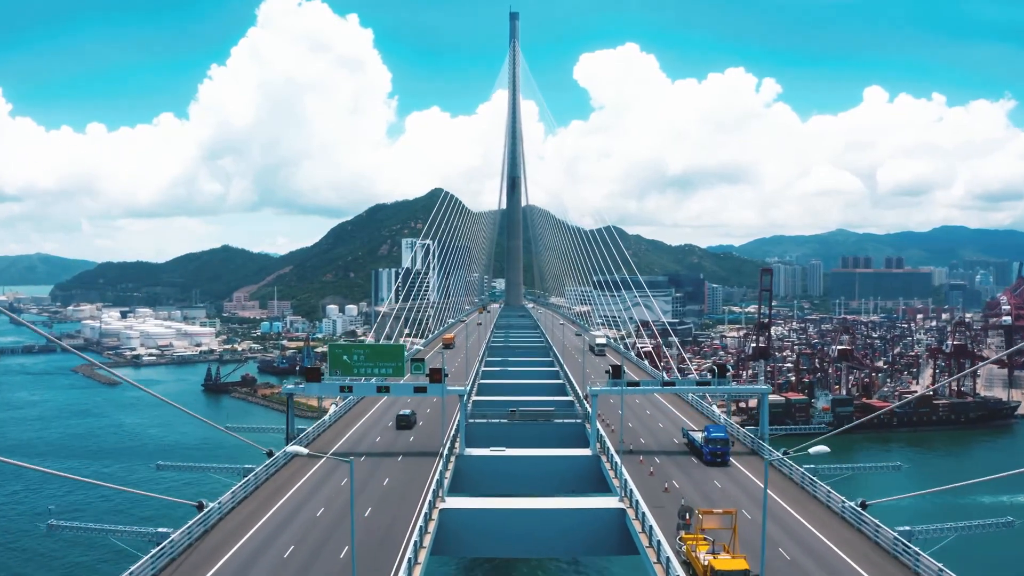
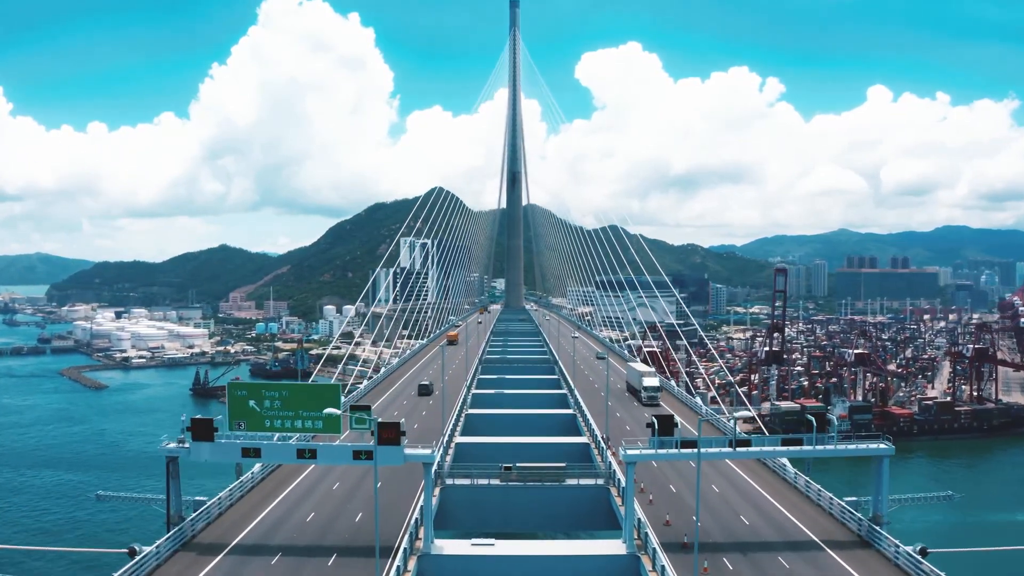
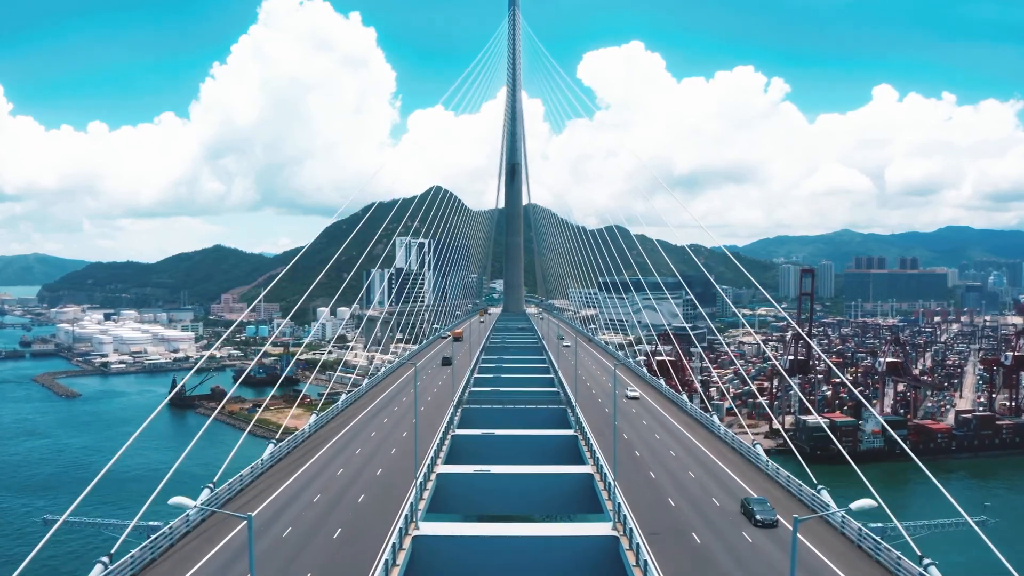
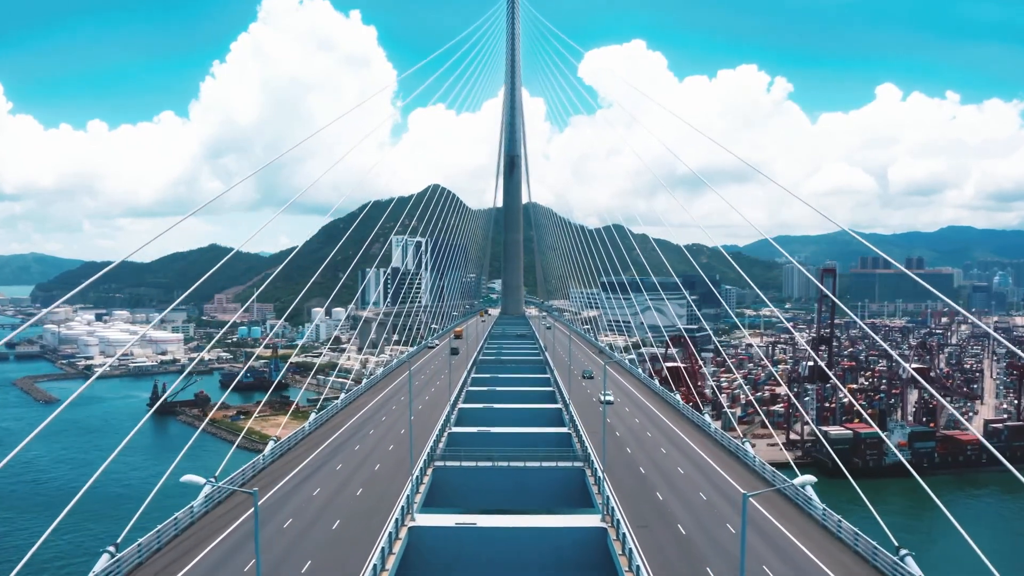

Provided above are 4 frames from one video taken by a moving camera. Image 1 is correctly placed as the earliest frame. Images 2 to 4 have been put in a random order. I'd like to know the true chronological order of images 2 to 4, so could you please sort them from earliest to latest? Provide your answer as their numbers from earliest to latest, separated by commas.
2, 3, 4
